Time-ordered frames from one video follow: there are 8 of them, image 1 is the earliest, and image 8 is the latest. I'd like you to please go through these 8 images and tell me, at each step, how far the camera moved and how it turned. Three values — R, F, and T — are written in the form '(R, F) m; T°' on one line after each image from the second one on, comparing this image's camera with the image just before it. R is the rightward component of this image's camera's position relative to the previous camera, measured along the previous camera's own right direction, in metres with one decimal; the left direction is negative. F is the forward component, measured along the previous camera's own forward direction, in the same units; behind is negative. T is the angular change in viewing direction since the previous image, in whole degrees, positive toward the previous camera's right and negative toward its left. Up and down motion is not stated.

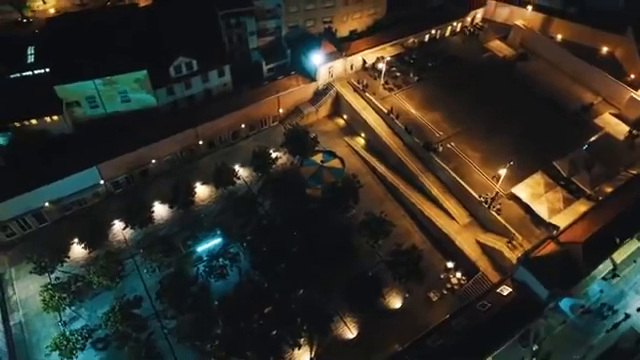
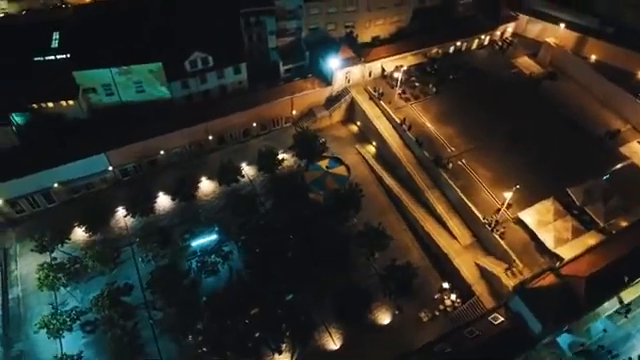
(+3.5, +0.6) m; -4°
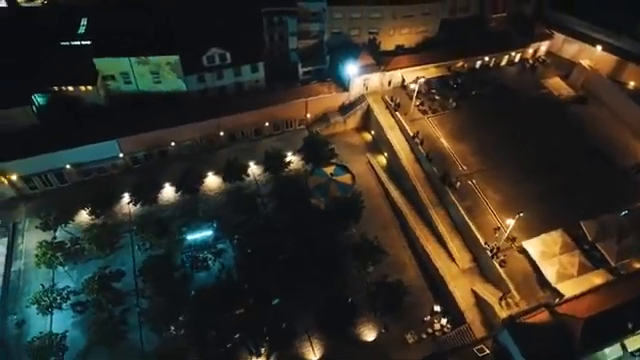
(+3.9, +0.8) m; -5°
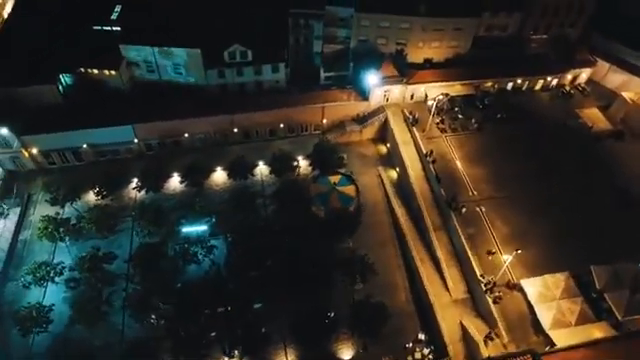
(+4.9, +1.2) m; -6°
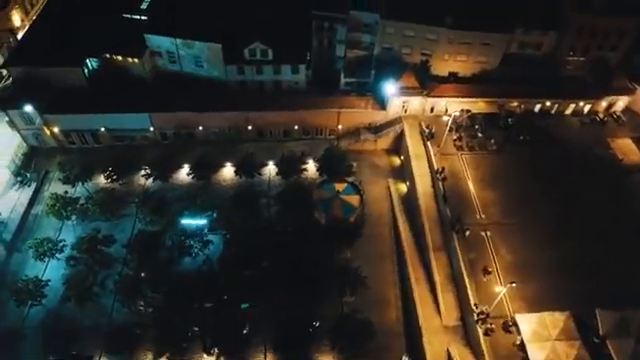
(+3.9, +1.0) m; -5°
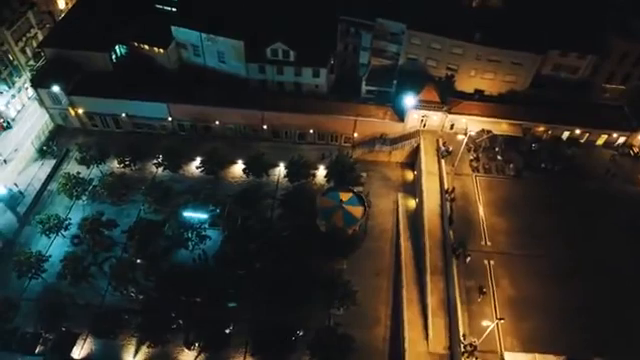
(+3.9, +1.1) m; -5°
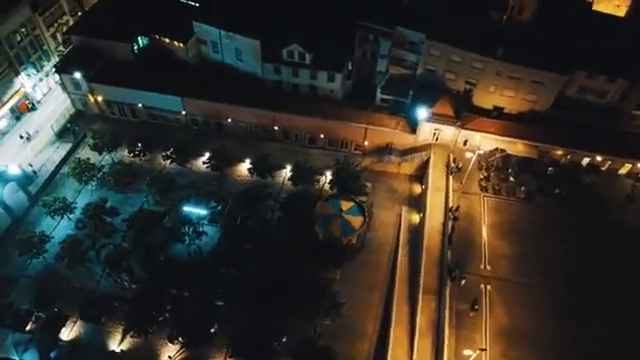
(+3.3, +0.9) m; -4°
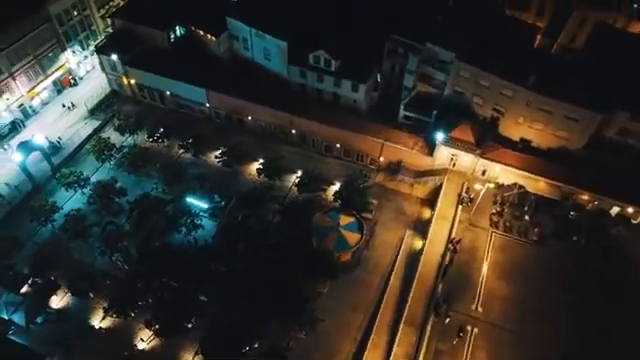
(+5.1, +1.4) m; -7°
